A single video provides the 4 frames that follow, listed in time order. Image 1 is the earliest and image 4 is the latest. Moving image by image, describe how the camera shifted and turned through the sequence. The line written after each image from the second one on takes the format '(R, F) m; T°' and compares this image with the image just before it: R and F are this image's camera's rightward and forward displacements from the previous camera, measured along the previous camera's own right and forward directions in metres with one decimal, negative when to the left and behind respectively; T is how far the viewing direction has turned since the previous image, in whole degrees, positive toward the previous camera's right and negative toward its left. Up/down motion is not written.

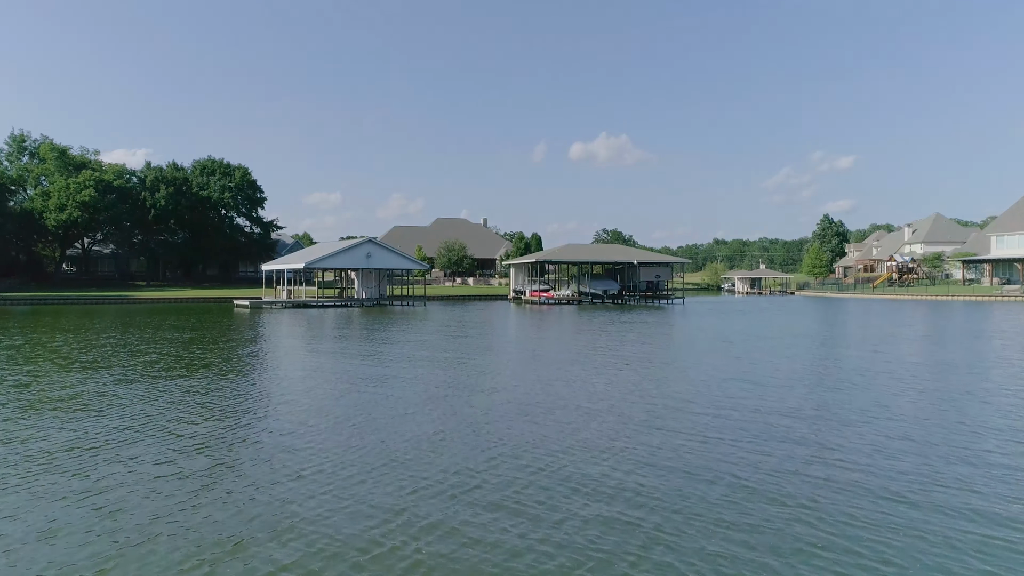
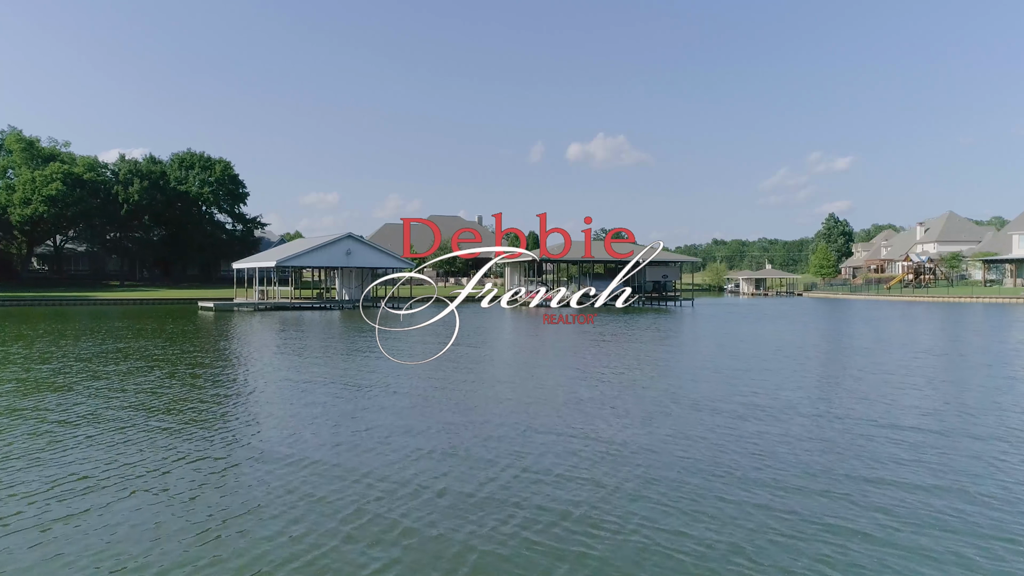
(0.0, +2.6) m; 0°
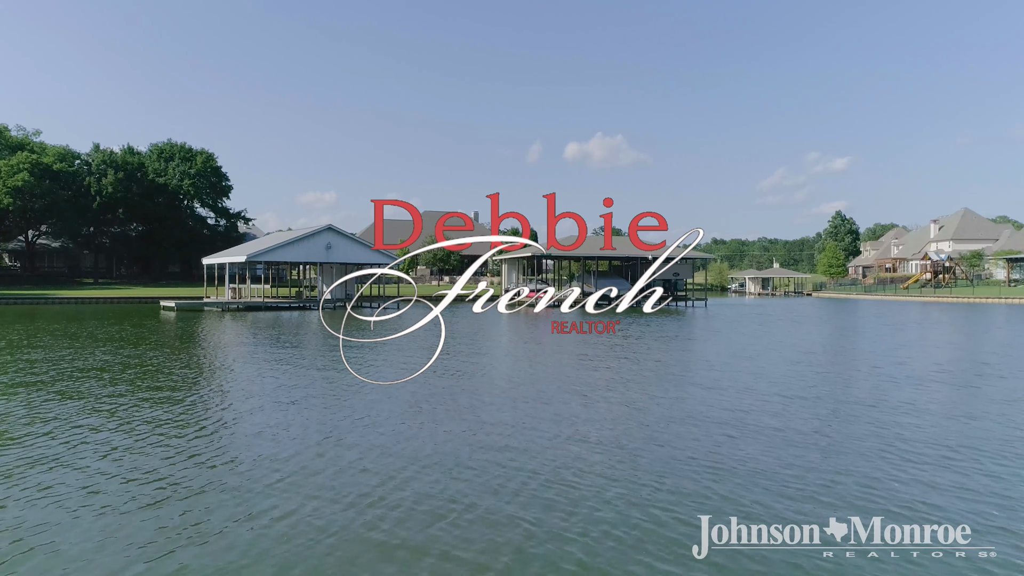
(0.0, +2.5) m; 0°
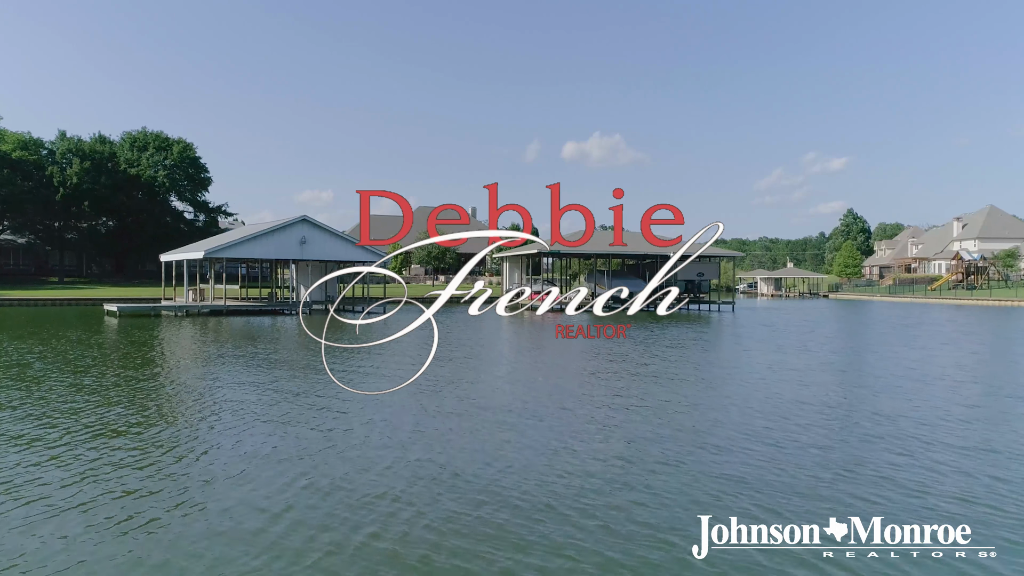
(-0.3, +3.2) m; 0°
